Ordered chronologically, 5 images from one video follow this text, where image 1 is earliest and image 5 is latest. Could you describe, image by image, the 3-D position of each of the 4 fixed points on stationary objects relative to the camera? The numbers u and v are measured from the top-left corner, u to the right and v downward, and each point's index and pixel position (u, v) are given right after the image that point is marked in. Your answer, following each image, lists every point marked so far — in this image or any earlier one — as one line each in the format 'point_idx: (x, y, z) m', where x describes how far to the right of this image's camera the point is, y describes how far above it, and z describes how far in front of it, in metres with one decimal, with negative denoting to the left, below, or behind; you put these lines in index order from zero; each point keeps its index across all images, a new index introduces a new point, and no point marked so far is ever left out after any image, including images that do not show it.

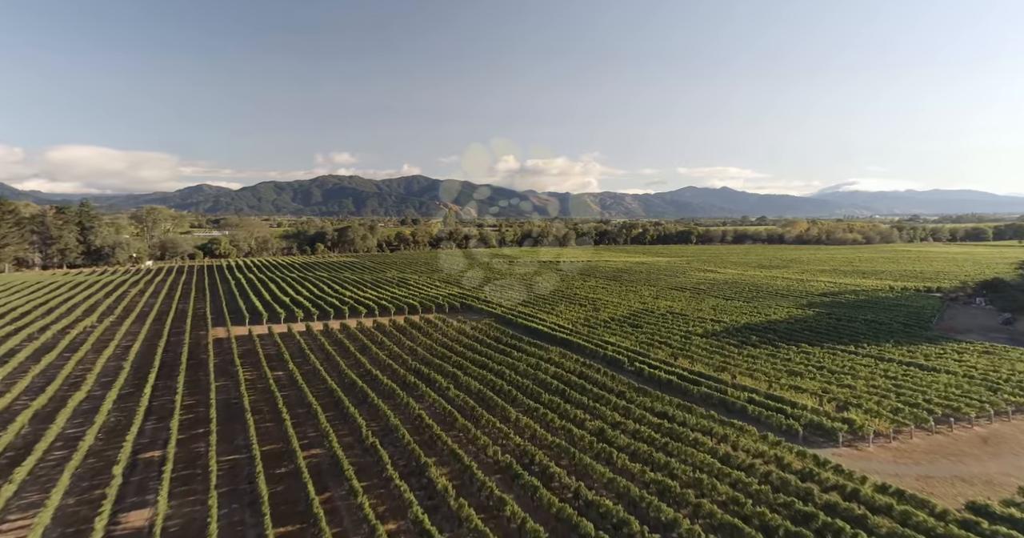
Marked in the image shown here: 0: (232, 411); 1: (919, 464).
0: (-10.4, -5.3, +19.3) m
1: (+11.4, -5.5, +14.5) m
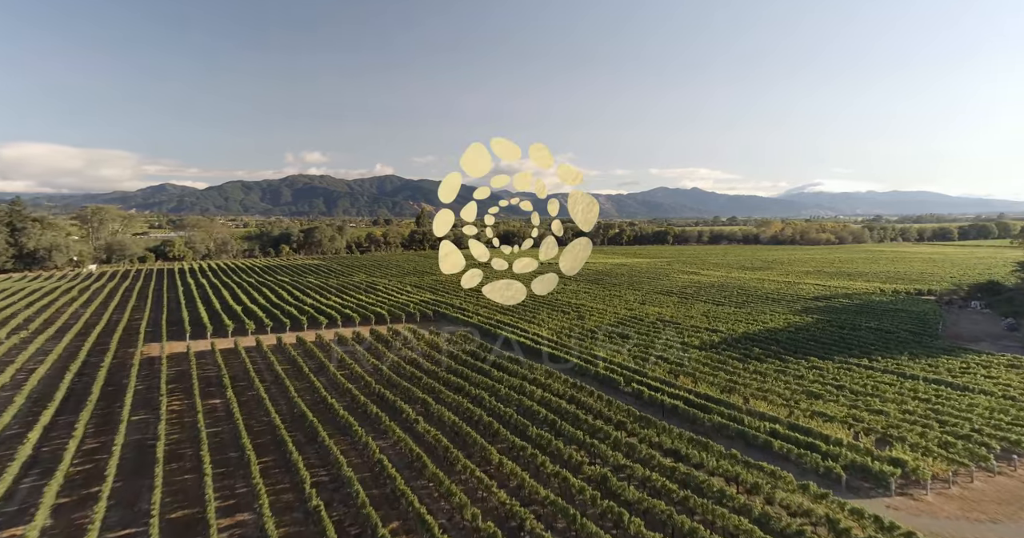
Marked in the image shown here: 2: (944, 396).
0: (-11.0, -5.6, +15.5) m
1: (+11.0, -5.7, +11.8) m
2: (+15.6, -4.6, +18.8) m
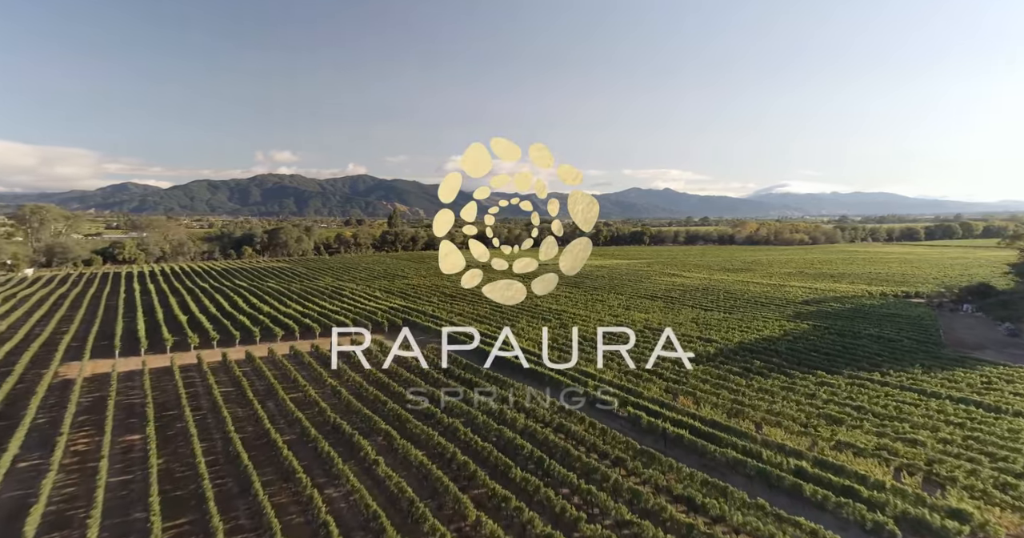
0: (-11.5, -6.0, +12.1) m
1: (+10.7, -5.9, +9.5) m
2: (+14.9, -4.8, +16.6) m
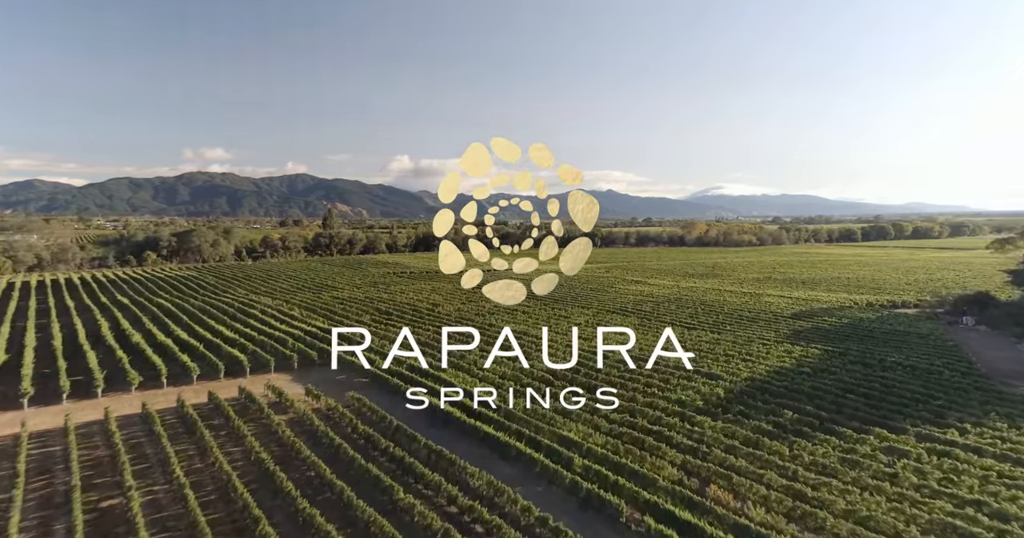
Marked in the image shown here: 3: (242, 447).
0: (-11.9, -6.9, +3.8) m
1: (+10.4, -6.6, +3.4) m
2: (+13.9, -5.4, +11.0) m
3: (-8.9, -5.7, +17.2) m
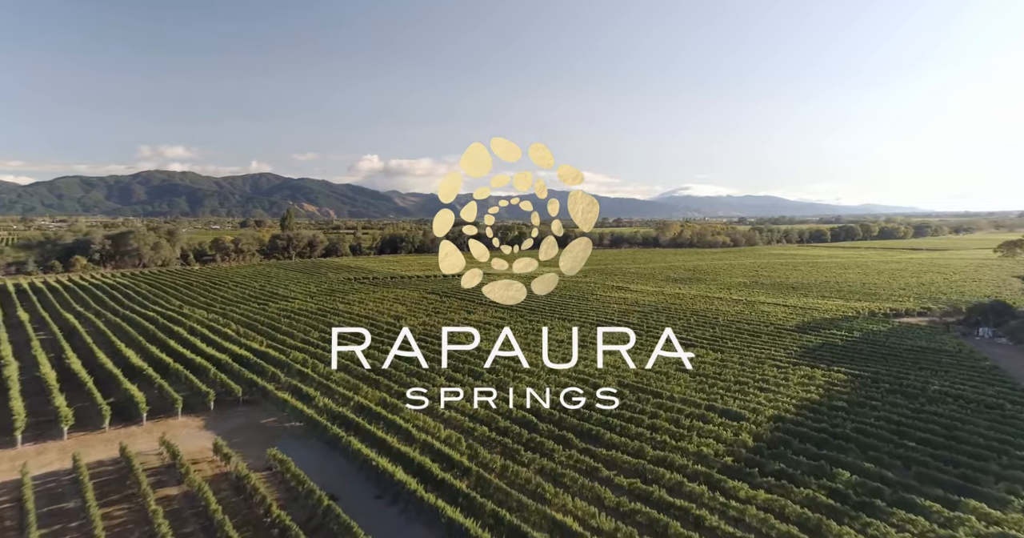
0: (-11.8, -7.4, -1.6) m
1: (+10.6, -7.1, -0.7) m
2: (+13.6, -5.9, +7.1) m
3: (-9.5, -6.3, +11.9) m
